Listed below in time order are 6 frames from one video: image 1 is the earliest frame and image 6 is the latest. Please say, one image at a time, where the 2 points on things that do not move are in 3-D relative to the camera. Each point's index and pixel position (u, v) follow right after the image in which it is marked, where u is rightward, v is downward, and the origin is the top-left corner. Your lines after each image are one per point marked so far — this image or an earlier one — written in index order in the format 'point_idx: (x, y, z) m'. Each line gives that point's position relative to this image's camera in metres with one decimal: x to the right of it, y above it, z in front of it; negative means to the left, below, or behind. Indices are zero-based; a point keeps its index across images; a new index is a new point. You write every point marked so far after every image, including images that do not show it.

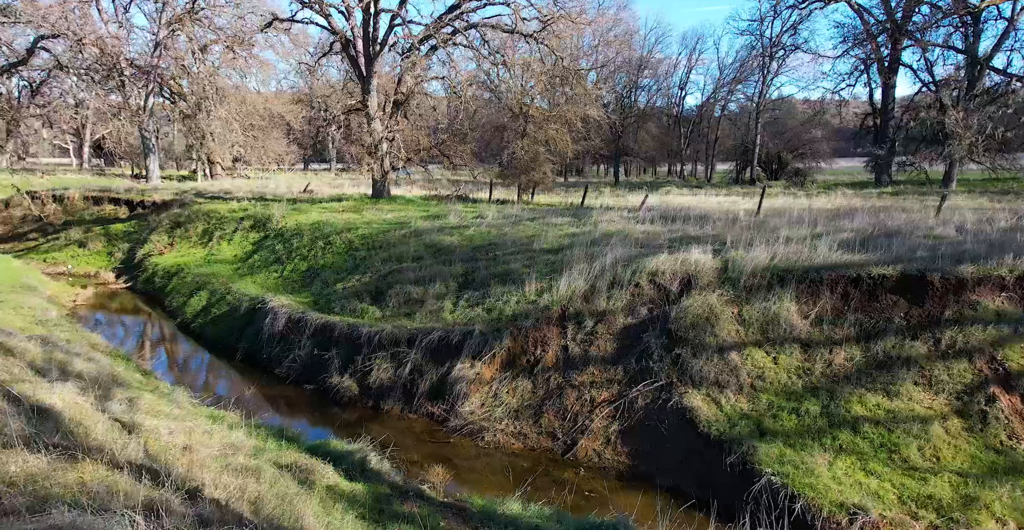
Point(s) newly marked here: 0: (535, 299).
0: (+0.3, -0.5, +9.6) m
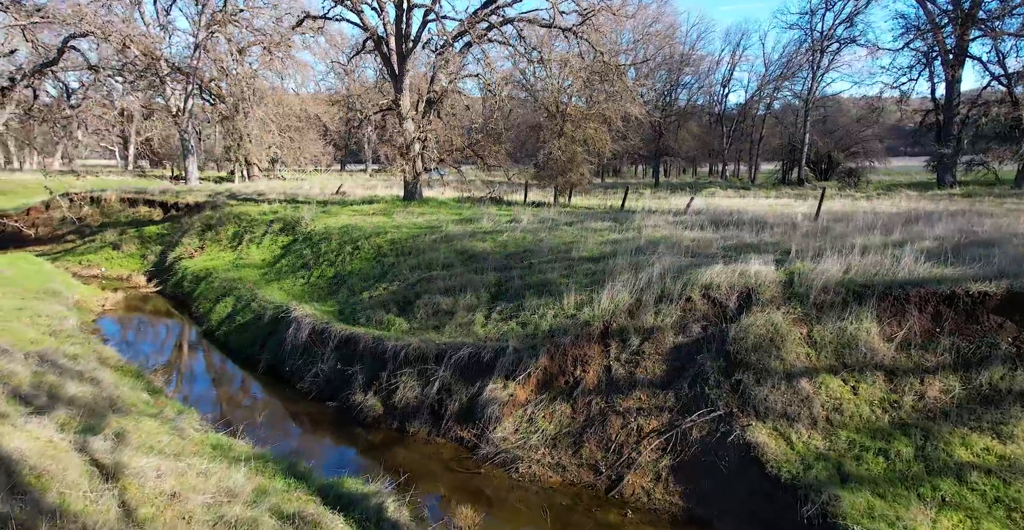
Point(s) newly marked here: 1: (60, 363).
0: (+0.9, -0.7, +8.8) m
1: (-4.8, -1.0, +6.8) m
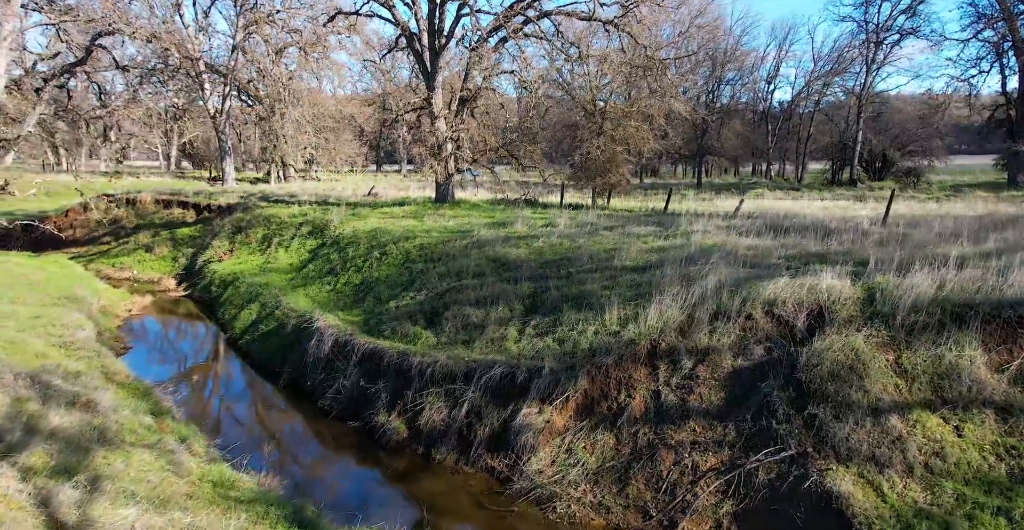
0: (+1.3, -0.8, +7.9) m
1: (-4.4, -1.2, +6.2) m
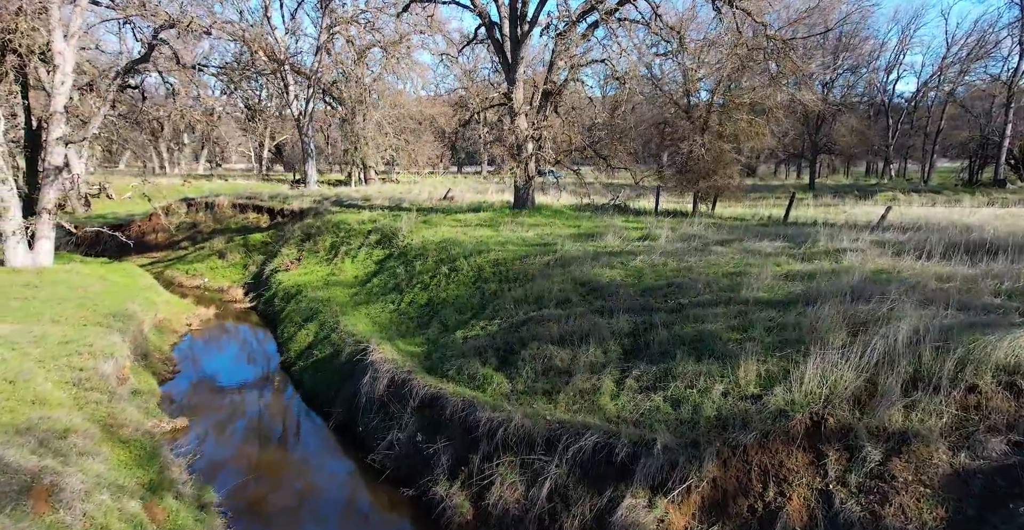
0: (+2.2, -1.1, +5.8) m
1: (-3.7, -1.4, +4.8) m
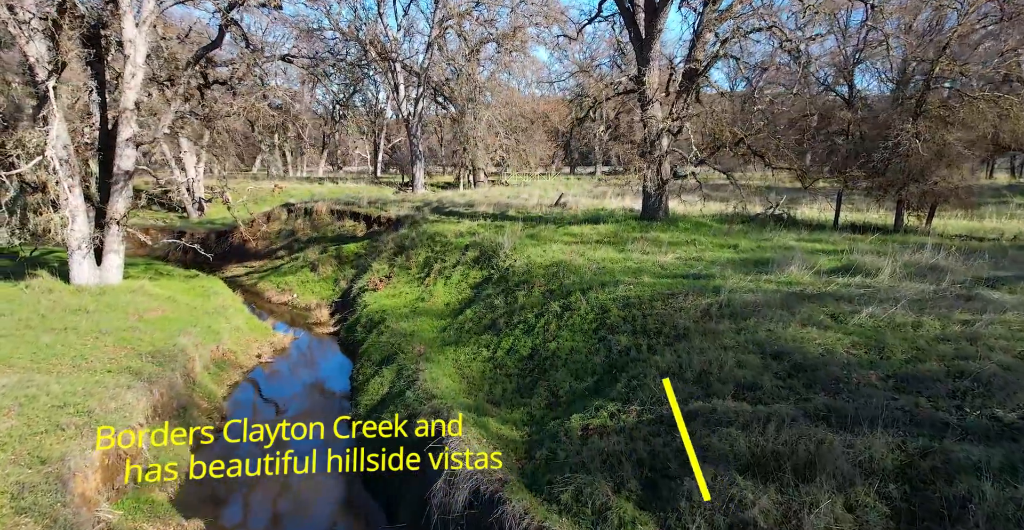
0: (+3.0, -1.7, +2.2) m
1: (-3.0, -1.9, +2.2) m
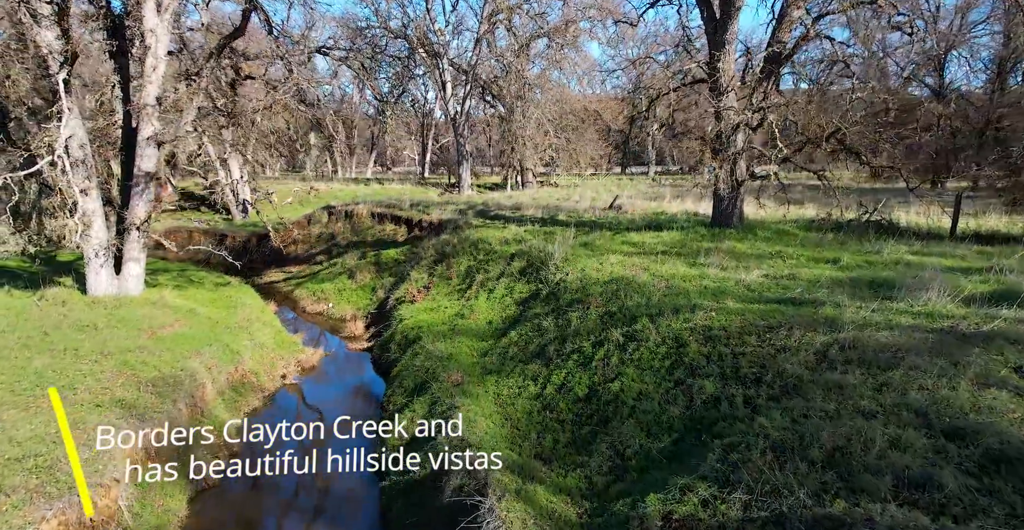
0: (+3.1, -1.9, +0.4) m
1: (-2.9, -2.1, +0.9) m
